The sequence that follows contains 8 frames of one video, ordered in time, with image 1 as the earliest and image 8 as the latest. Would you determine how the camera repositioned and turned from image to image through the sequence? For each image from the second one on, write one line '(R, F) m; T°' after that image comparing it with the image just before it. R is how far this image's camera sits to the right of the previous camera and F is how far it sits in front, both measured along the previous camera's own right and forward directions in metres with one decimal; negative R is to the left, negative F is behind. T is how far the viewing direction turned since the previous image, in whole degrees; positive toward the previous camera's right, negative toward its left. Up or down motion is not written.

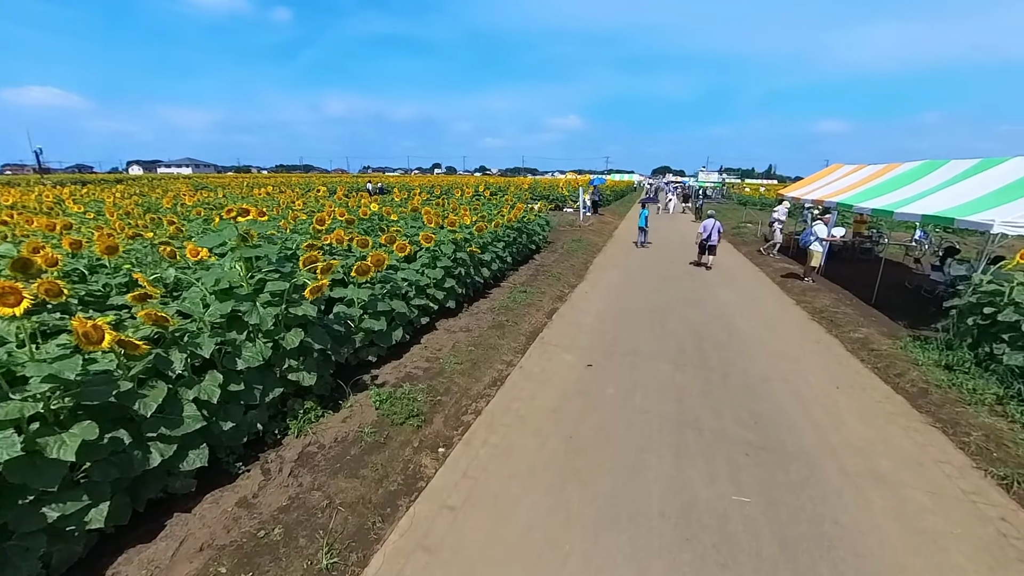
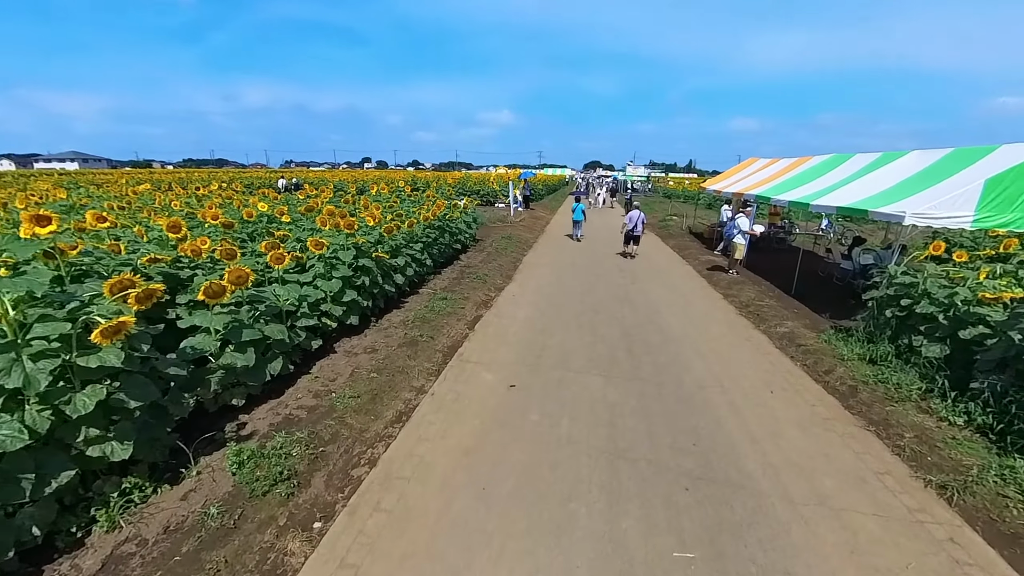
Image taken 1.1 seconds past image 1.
(+0.3, +0.7) m; +8°
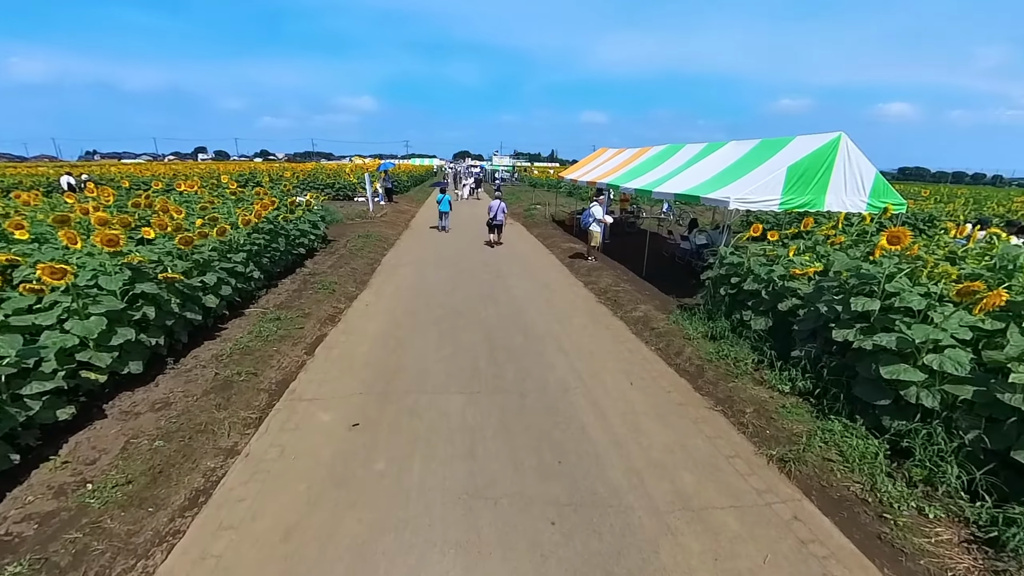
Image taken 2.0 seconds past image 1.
(+0.4, +0.5) m; +16°
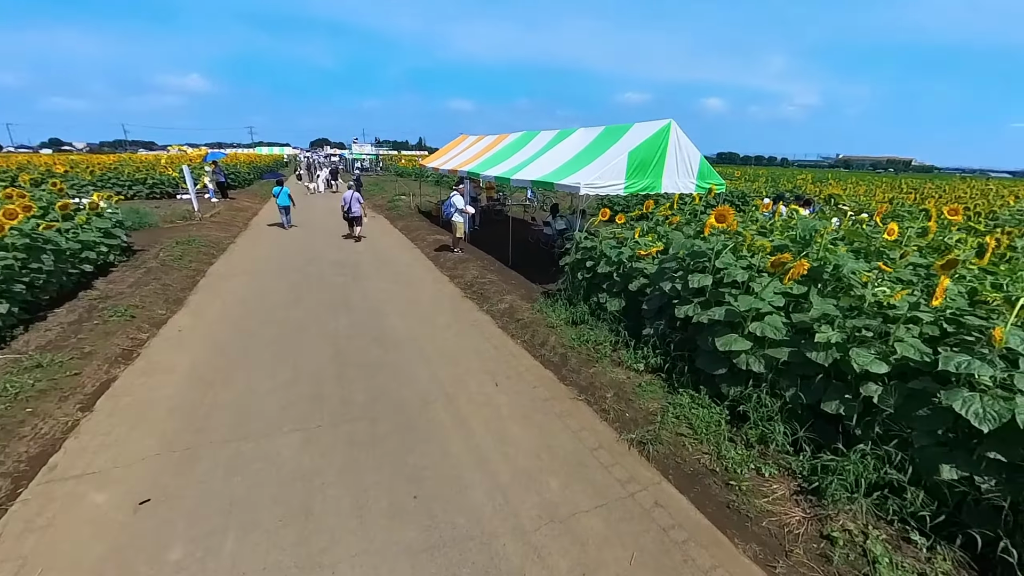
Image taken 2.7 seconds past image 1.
(+0.3, +0.4) m; +15°
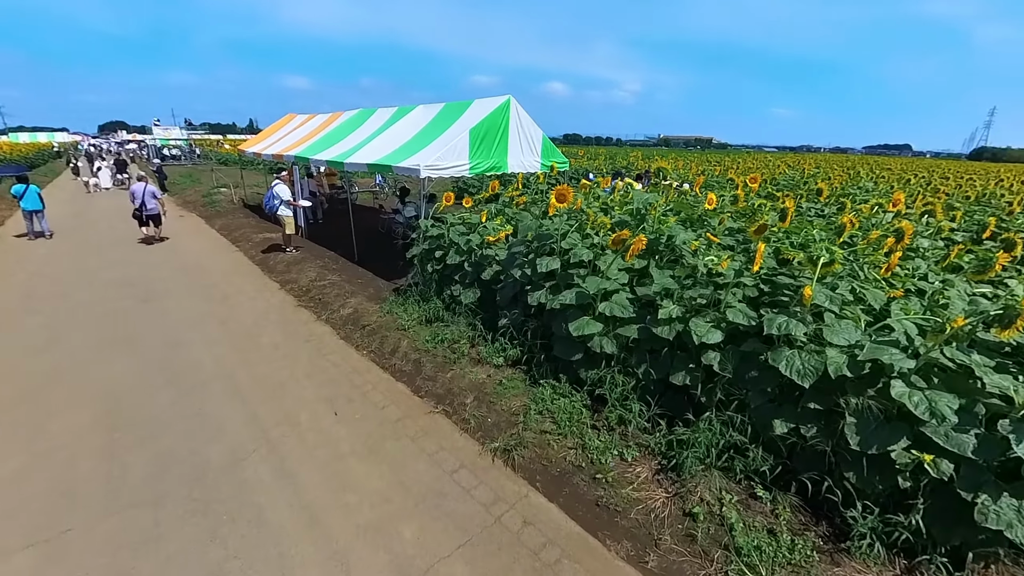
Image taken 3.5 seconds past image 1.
(+0.3, +0.5) m; +17°
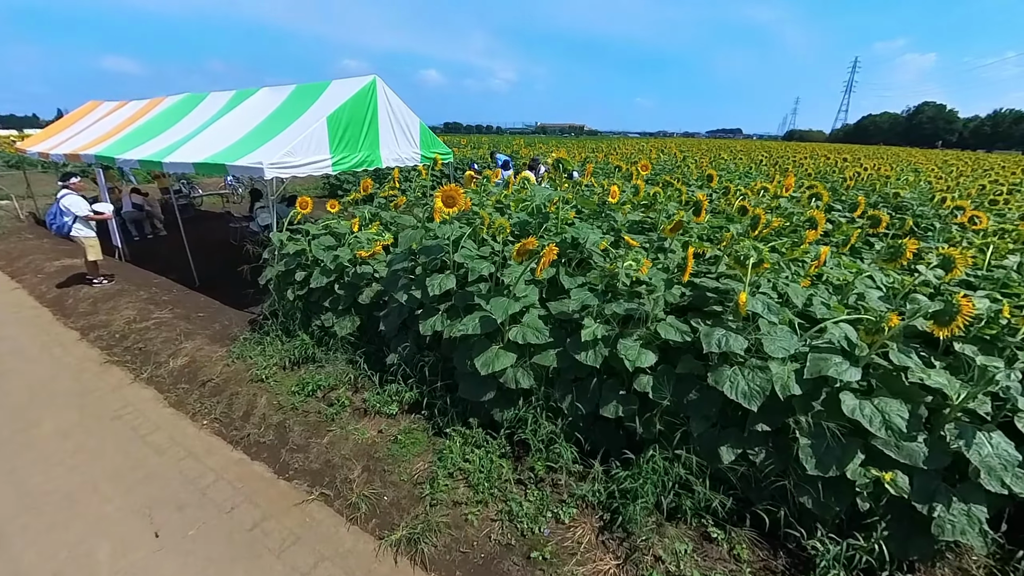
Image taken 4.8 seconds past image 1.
(+0.1, +0.7) m; +14°
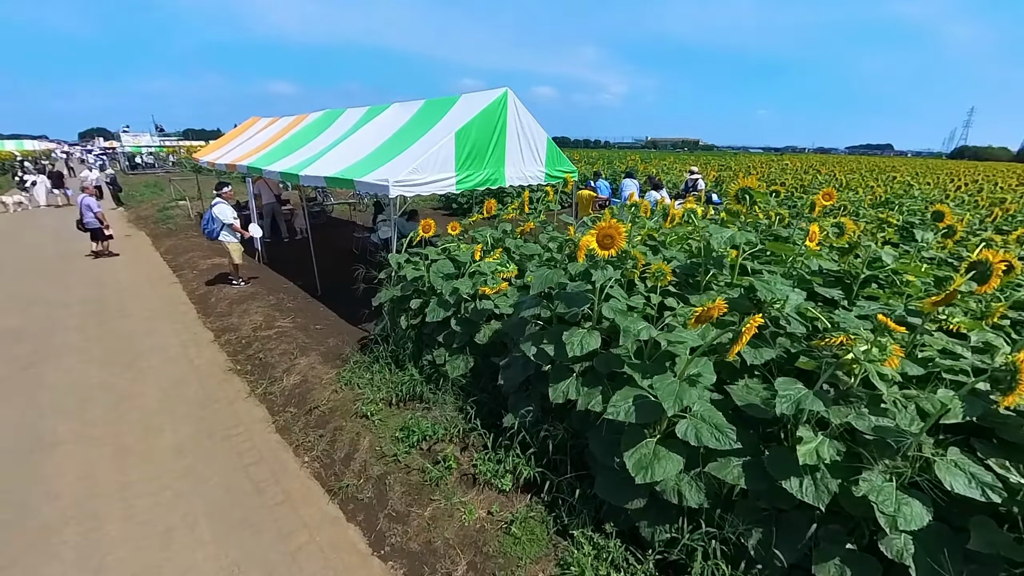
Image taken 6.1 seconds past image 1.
(-0.4, +0.6) m; -12°
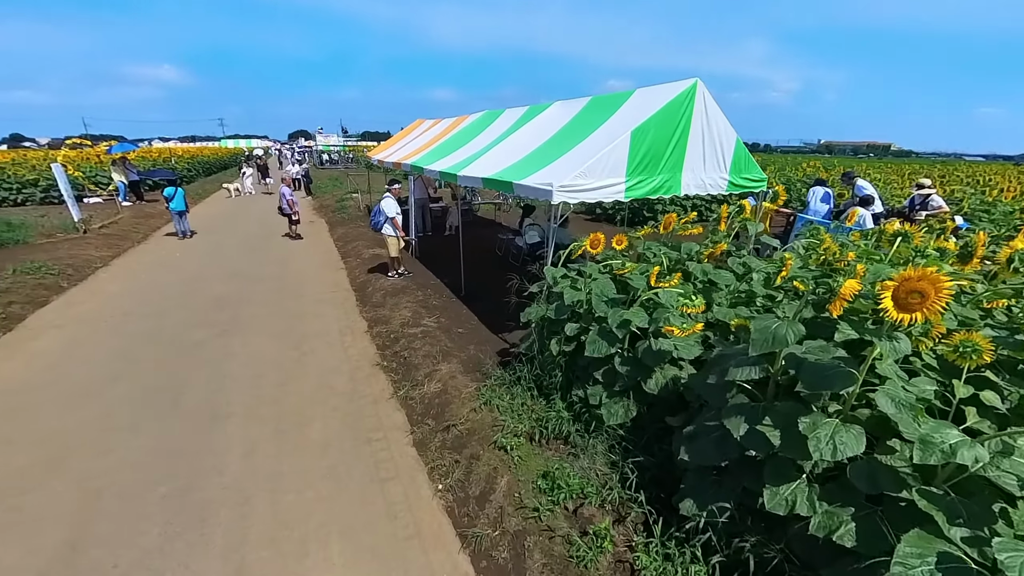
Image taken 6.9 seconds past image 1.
(-0.4, +0.5) m; -16°
